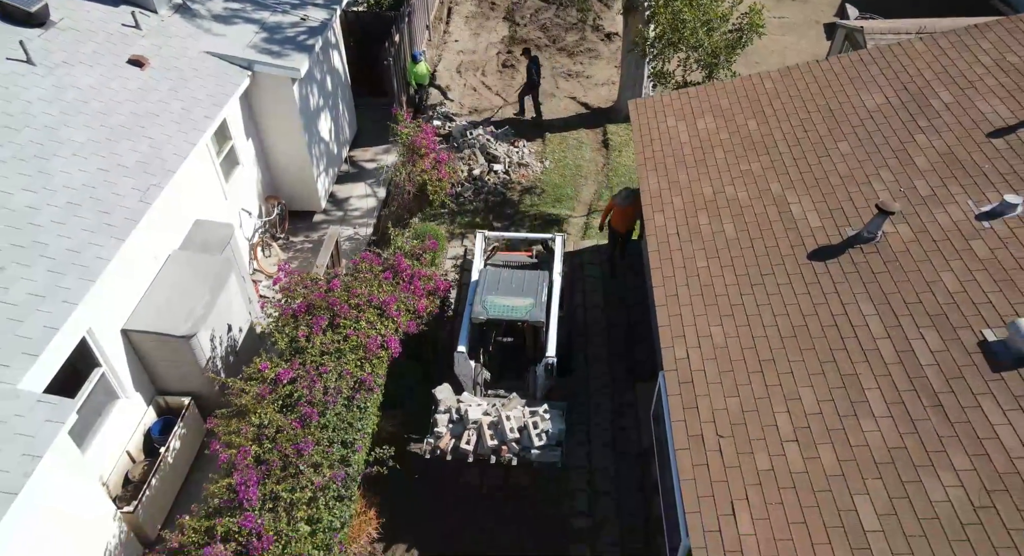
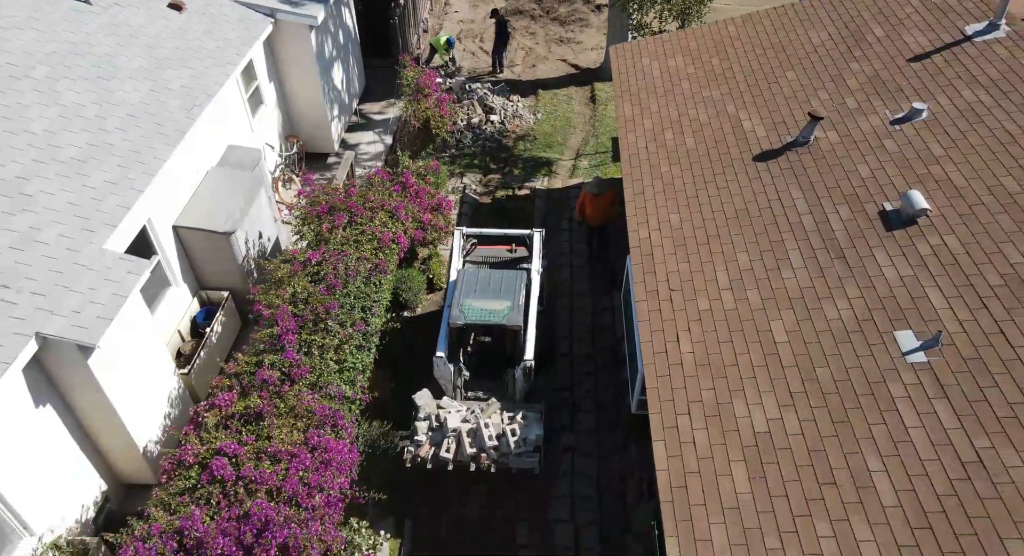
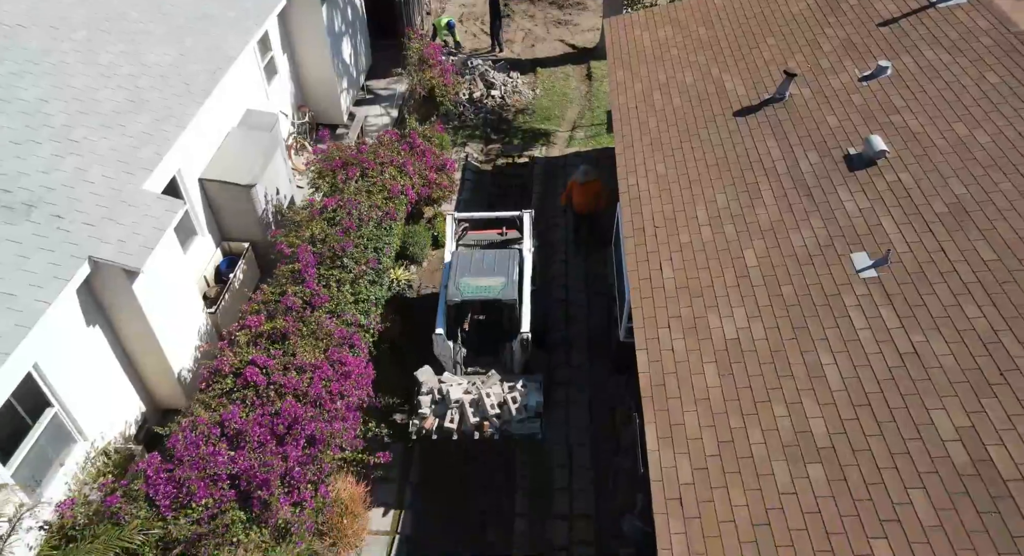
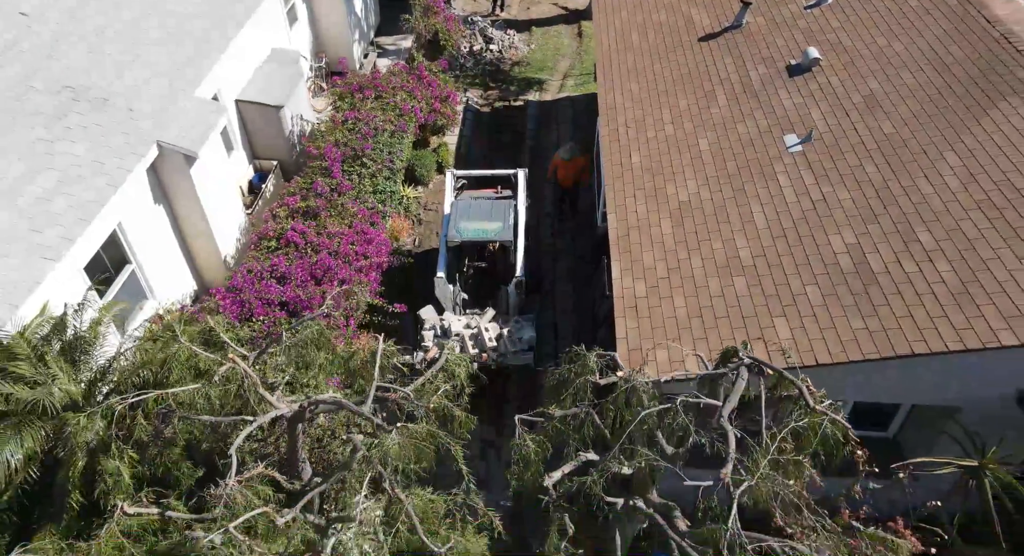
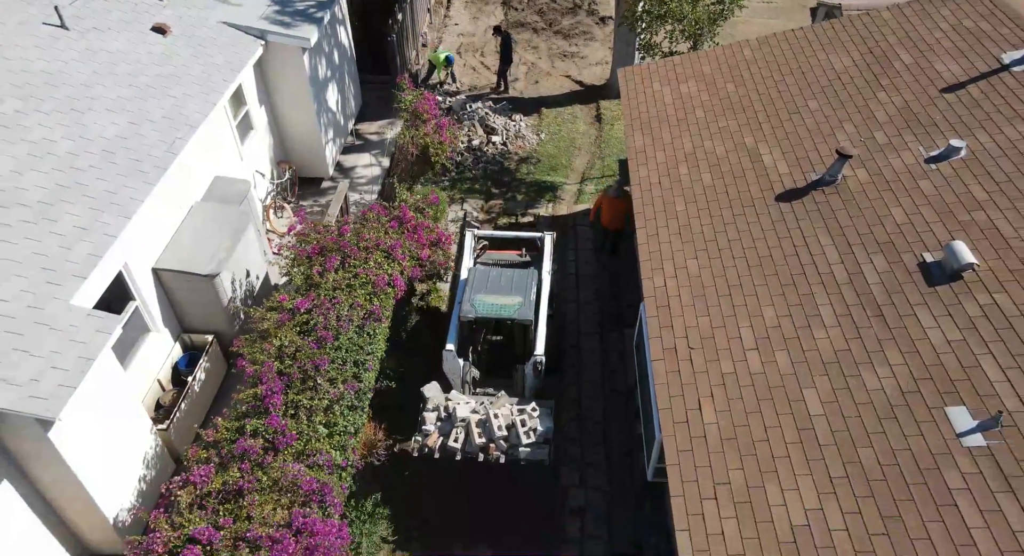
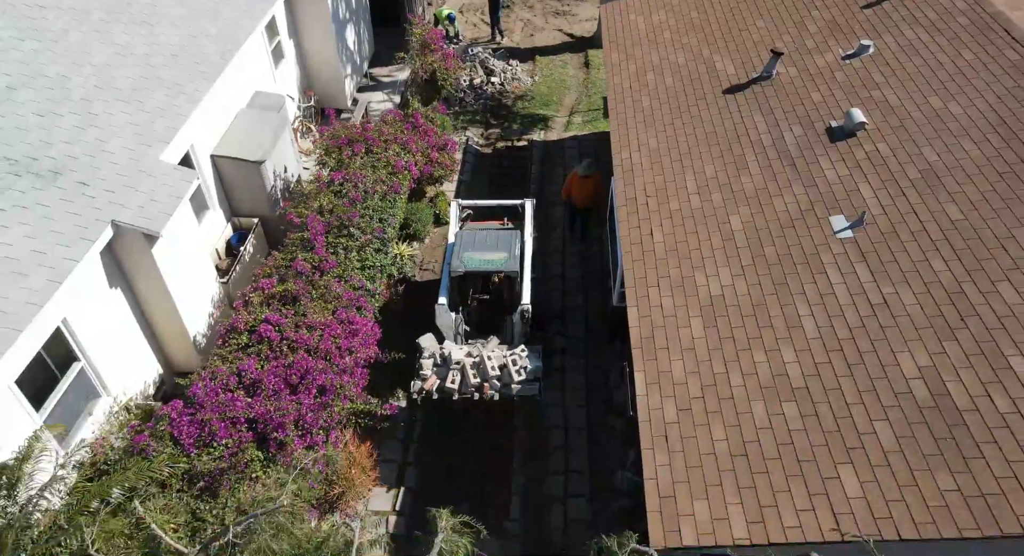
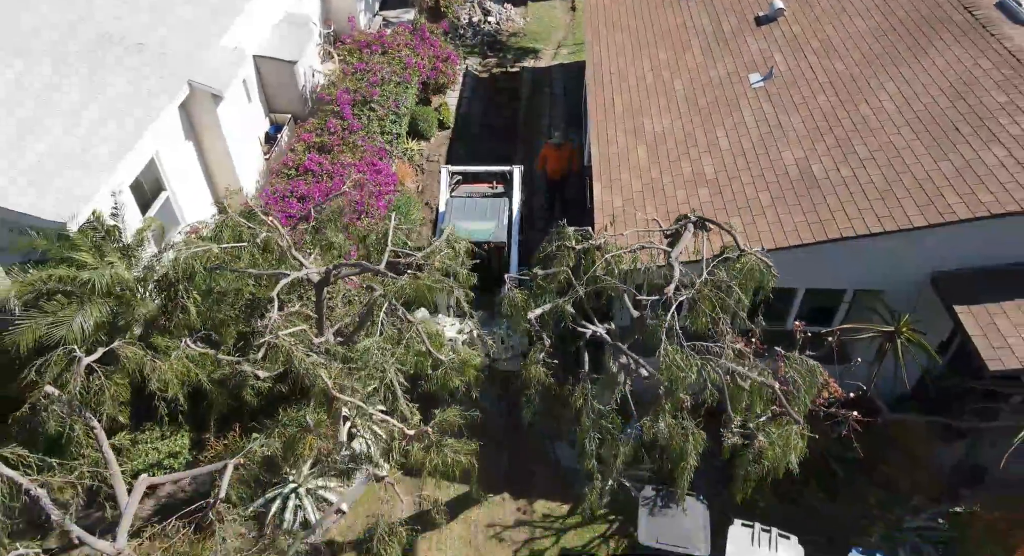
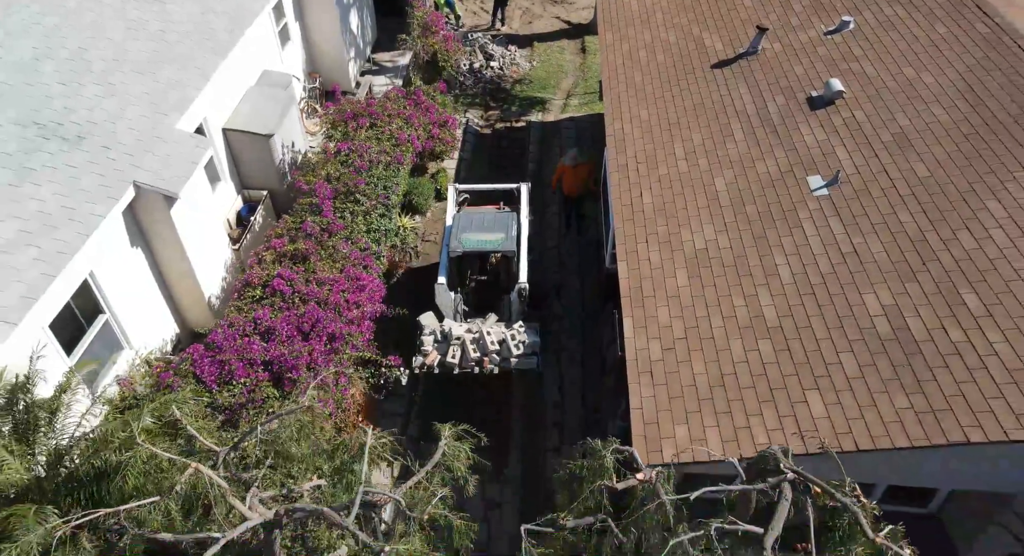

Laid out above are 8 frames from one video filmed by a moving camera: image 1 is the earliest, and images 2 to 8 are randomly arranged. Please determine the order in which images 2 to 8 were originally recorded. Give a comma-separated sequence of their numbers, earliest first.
5, 2, 3, 6, 8, 4, 7
